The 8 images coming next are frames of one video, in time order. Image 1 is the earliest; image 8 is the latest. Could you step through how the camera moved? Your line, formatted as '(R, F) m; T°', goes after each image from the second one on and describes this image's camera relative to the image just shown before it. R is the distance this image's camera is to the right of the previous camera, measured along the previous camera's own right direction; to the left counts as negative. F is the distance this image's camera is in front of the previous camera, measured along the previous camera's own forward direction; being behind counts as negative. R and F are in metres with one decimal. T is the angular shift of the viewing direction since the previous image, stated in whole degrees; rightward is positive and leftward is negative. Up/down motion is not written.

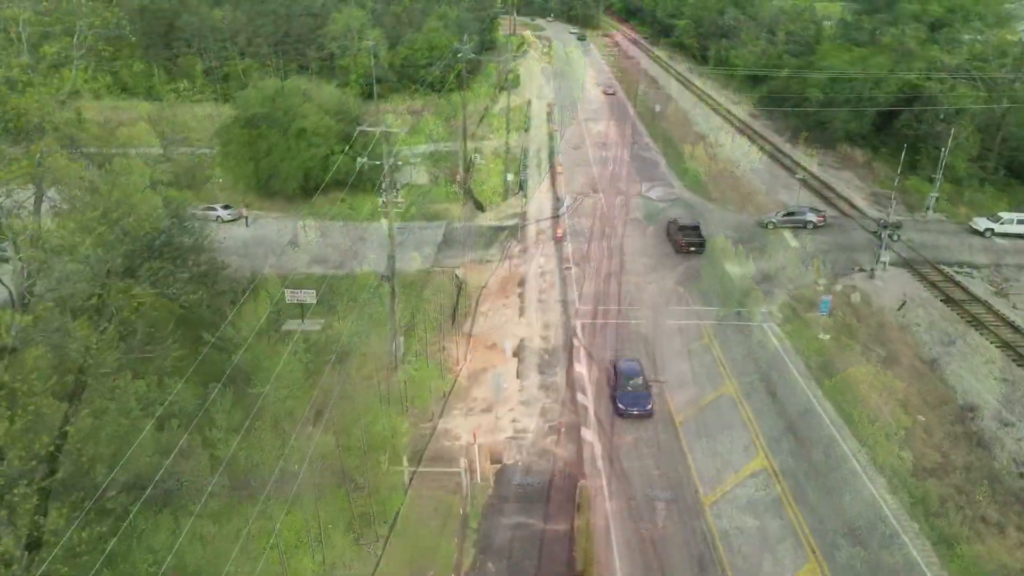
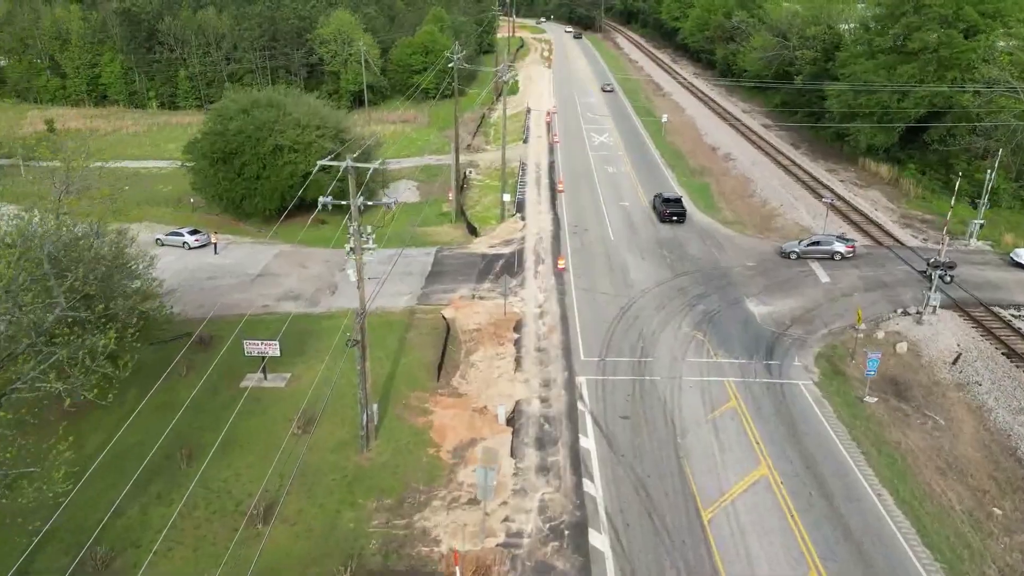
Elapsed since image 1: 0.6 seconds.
(+0.2, +3.4) m; 0°
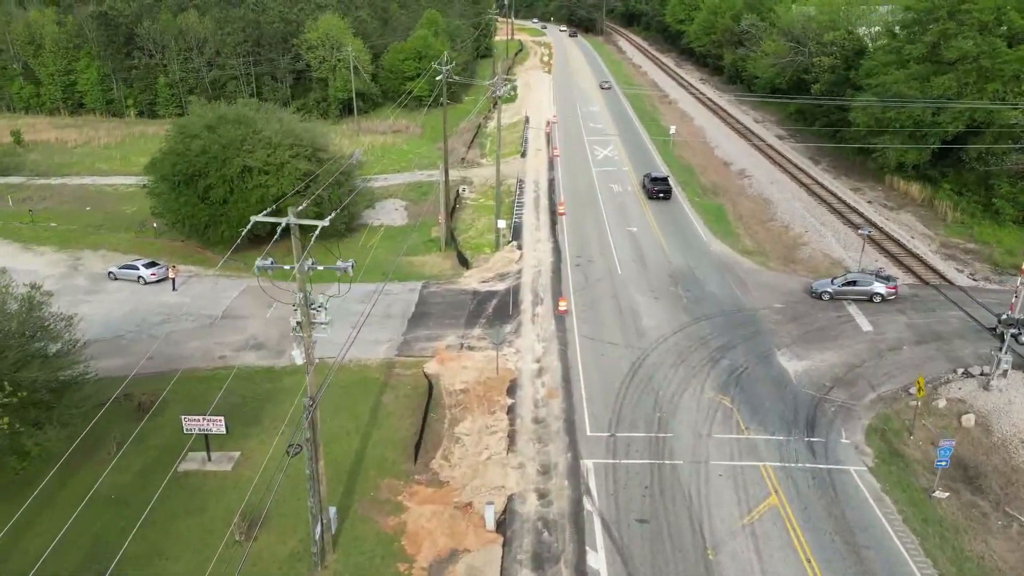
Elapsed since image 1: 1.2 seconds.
(+0.2, +3.6) m; 0°
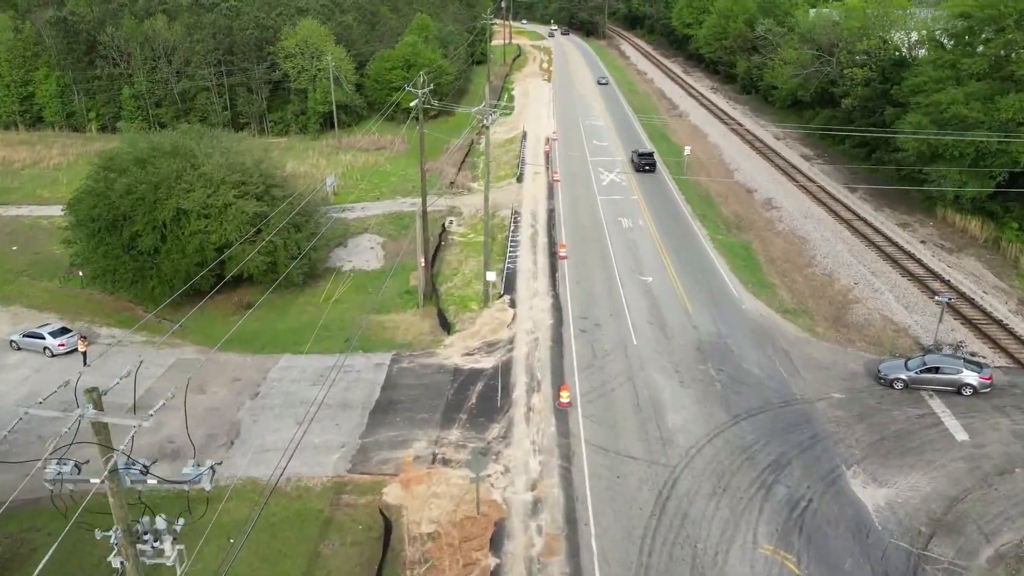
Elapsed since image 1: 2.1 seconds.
(+0.3, +5.5) m; 0°
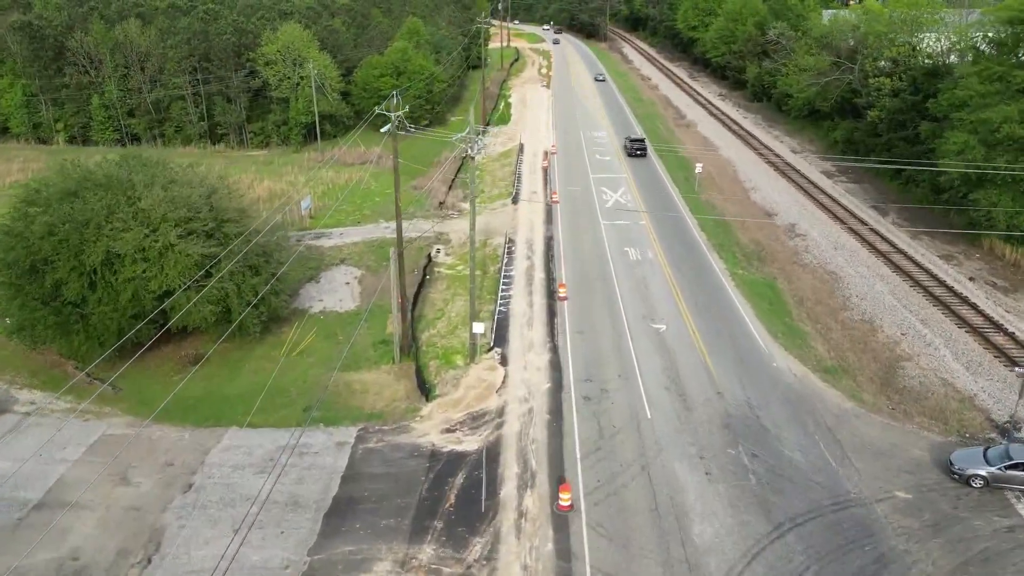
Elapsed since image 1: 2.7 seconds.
(+0.3, +3.9) m; 0°
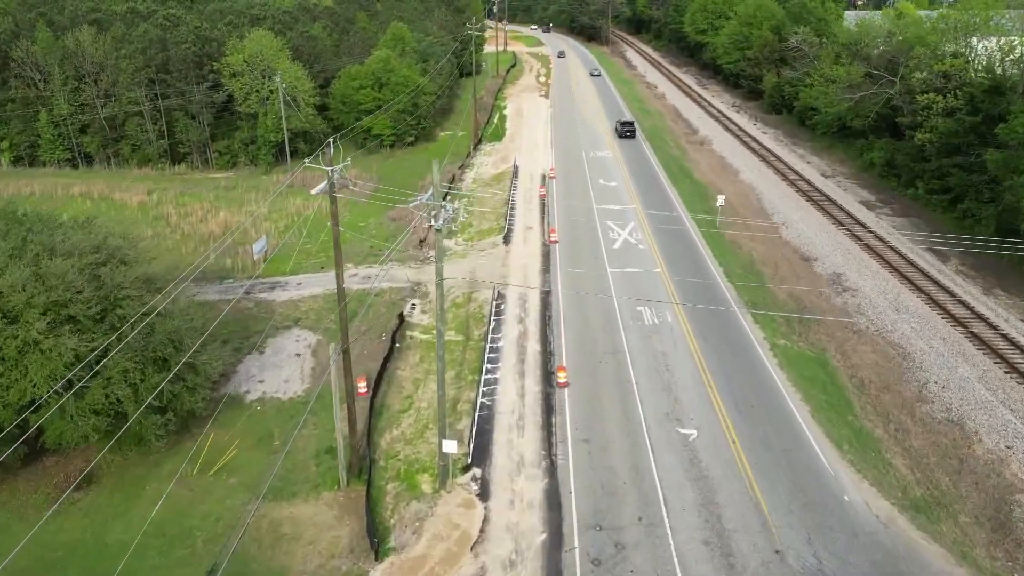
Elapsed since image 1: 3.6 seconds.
(+0.4, +5.8) m; 0°
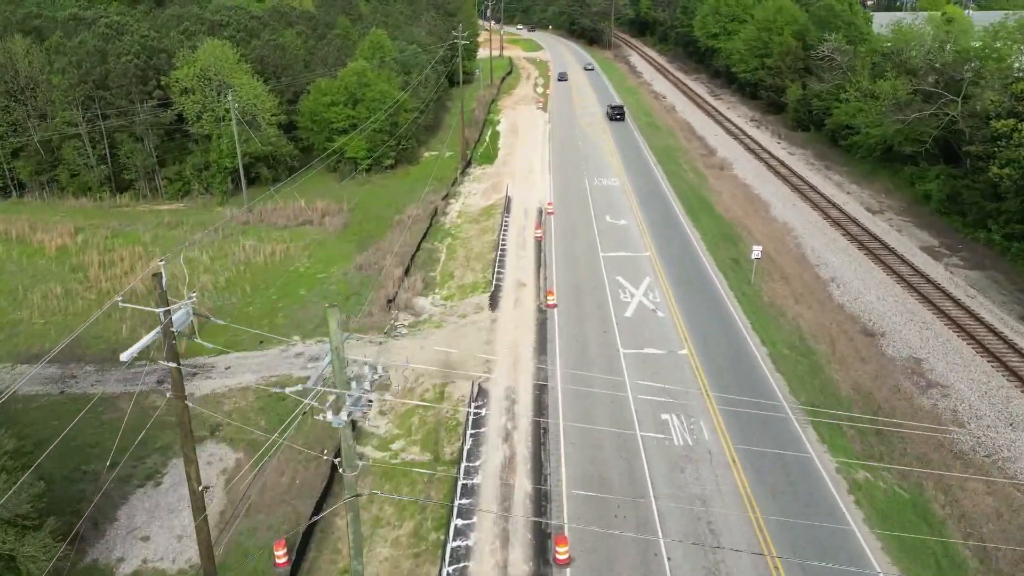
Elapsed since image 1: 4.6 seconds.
(+0.5, +6.5) m; 0°
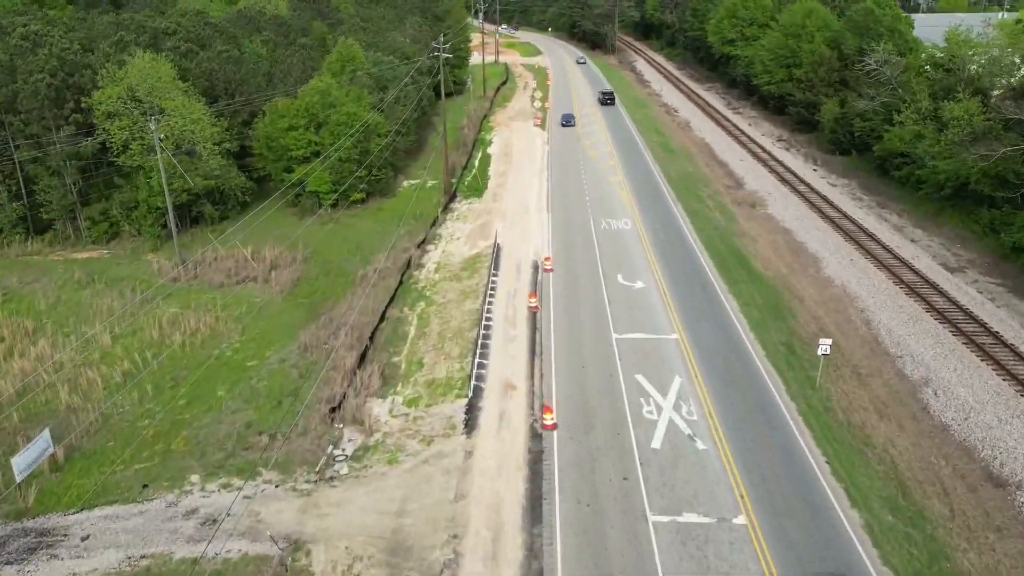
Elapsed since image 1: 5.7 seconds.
(+0.5, +7.3) m; 0°
